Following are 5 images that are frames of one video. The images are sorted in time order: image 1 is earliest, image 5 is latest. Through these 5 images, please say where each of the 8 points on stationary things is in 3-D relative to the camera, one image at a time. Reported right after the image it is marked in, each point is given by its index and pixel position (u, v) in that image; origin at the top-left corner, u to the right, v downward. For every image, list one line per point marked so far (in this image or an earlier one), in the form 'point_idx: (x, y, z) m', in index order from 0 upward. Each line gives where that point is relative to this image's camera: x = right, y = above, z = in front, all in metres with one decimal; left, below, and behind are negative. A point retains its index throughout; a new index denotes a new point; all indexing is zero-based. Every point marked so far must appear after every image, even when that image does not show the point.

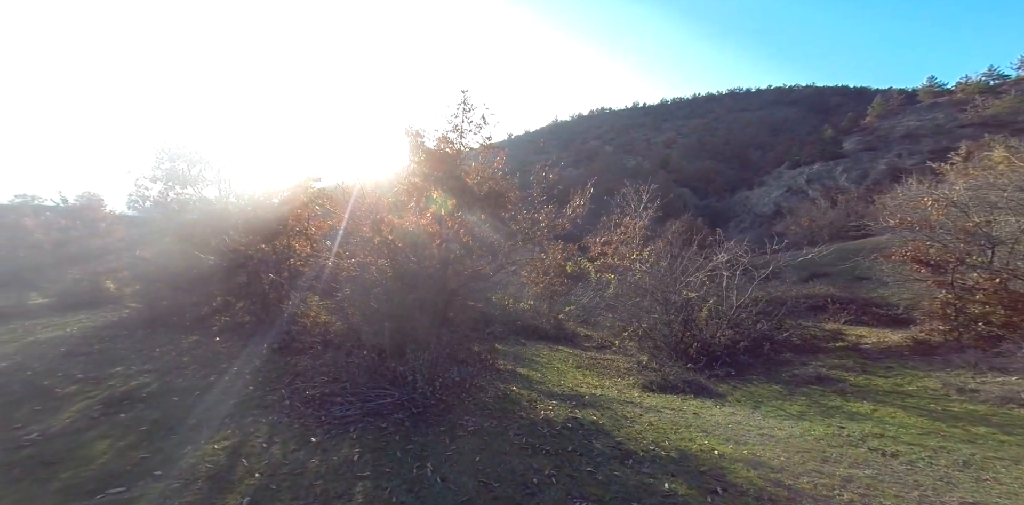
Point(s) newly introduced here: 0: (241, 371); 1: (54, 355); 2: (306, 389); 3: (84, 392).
0: (-4.8, -1.9, +7.0) m
1: (-8.1, -1.8, +7.1) m
2: (-3.1, -2.0, +6.2) m
3: (-5.6, -1.8, +5.3) m
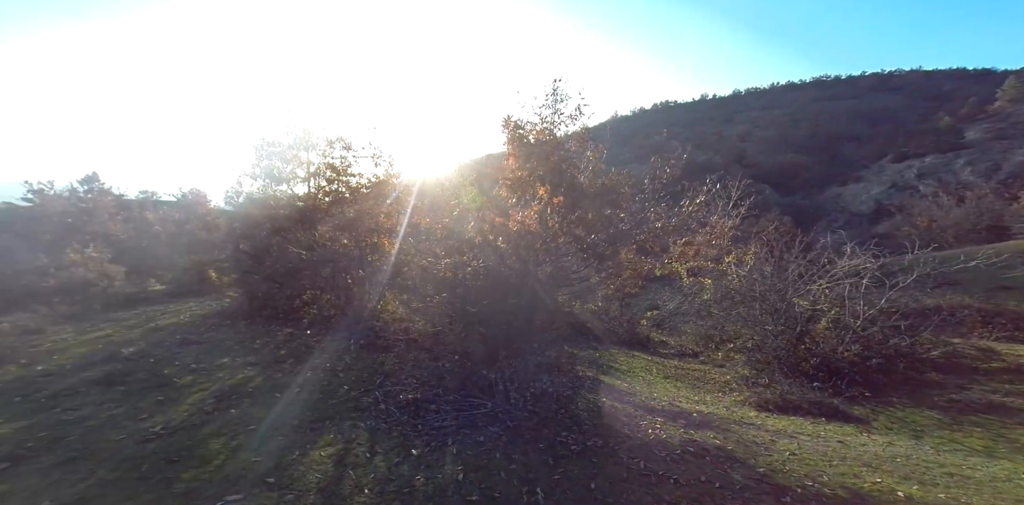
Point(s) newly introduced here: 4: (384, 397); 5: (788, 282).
0: (-3.2, -1.9, +7.1) m
1: (-6.4, -1.6, +7.6) m
2: (-1.7, -2.0, +6.0) m
3: (-4.2, -1.8, +5.5) m
4: (-1.8, -1.9, +5.6) m
5: (+6.4, -0.7, +9.3) m
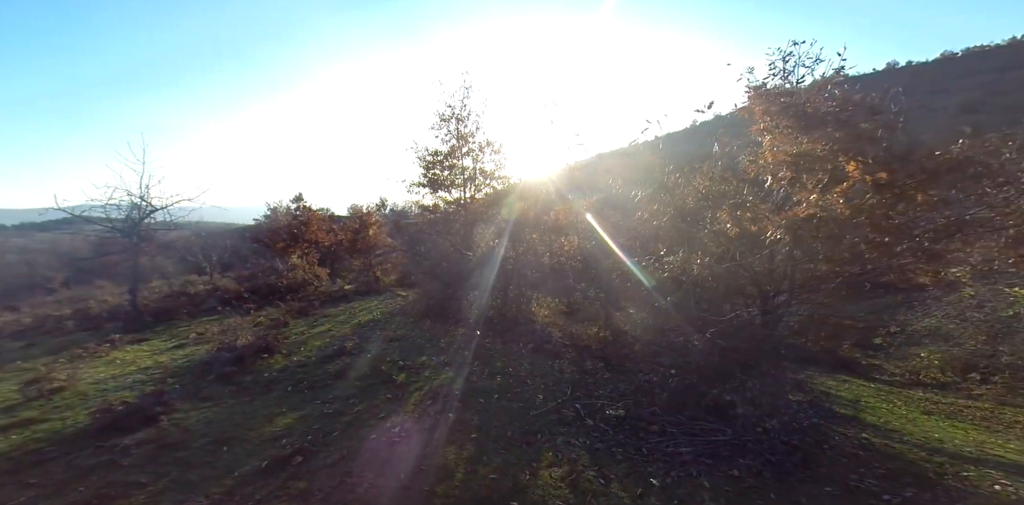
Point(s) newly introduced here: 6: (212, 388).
0: (+0.1, -1.9, +6.9) m
1: (-2.8, -1.7, +8.4) m
2: (+1.2, -2.0, +5.4) m
3: (-1.4, -1.8, +5.7) m
4: (+1.0, -1.9, +5.1) m
5: (+9.9, -0.5, +6.2) m
6: (-3.8, -1.7, +5.2) m
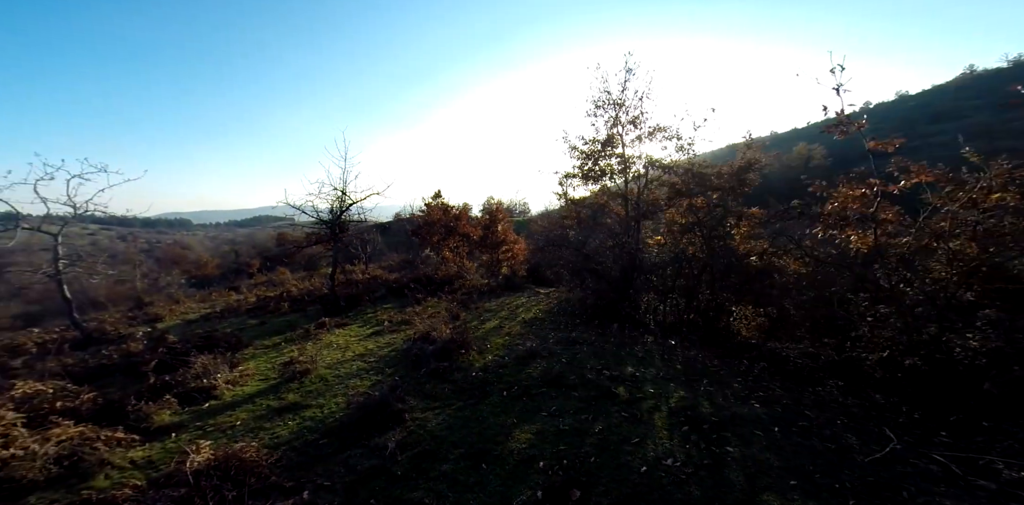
0: (+3.2, -1.8, +5.6) m
1: (+0.8, -1.6, +7.8) m
2: (+3.9, -2.0, +3.9) m
3: (+1.5, -1.7, +4.8) m
4: (+3.6, -1.9, +3.7) m
5: (+12.6, -0.7, +2.4) m
6: (-0.9, -1.6, +4.9) m
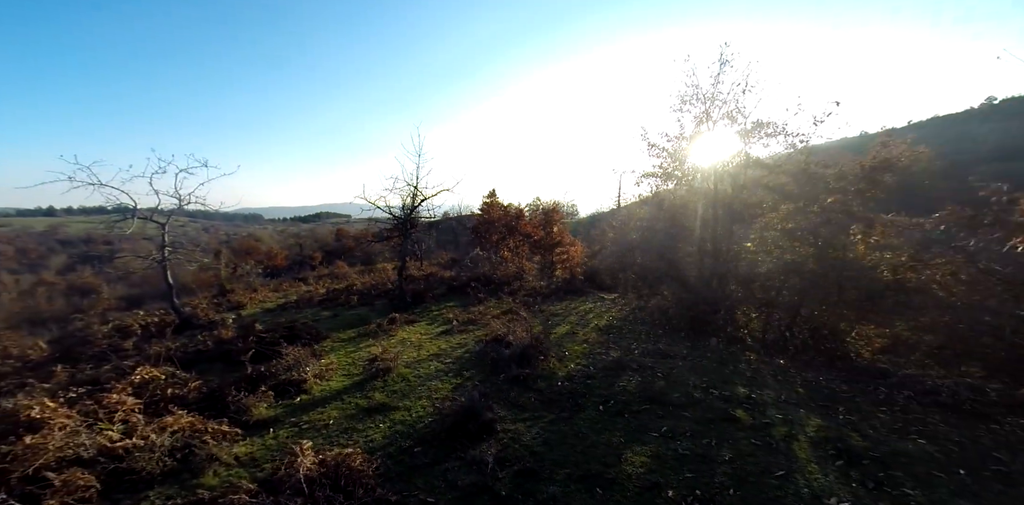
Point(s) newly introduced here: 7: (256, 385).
0: (+4.3, -2.0, +4.9) m
1: (+2.1, -1.7, +7.3) m
2: (+4.8, -2.1, +3.1) m
3: (+2.5, -1.8, +4.2) m
4: (+4.5, -2.1, +2.9) m
5: (+13.2, -1.1, +0.6) m
6: (+0.1, -1.6, +4.6) m
7: (-2.7, -1.4, +4.2) m
